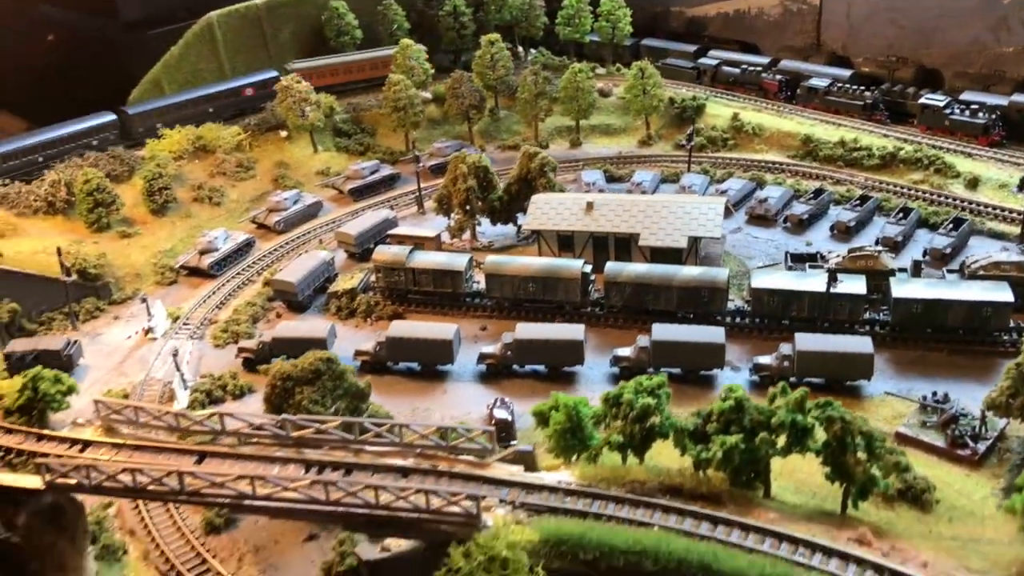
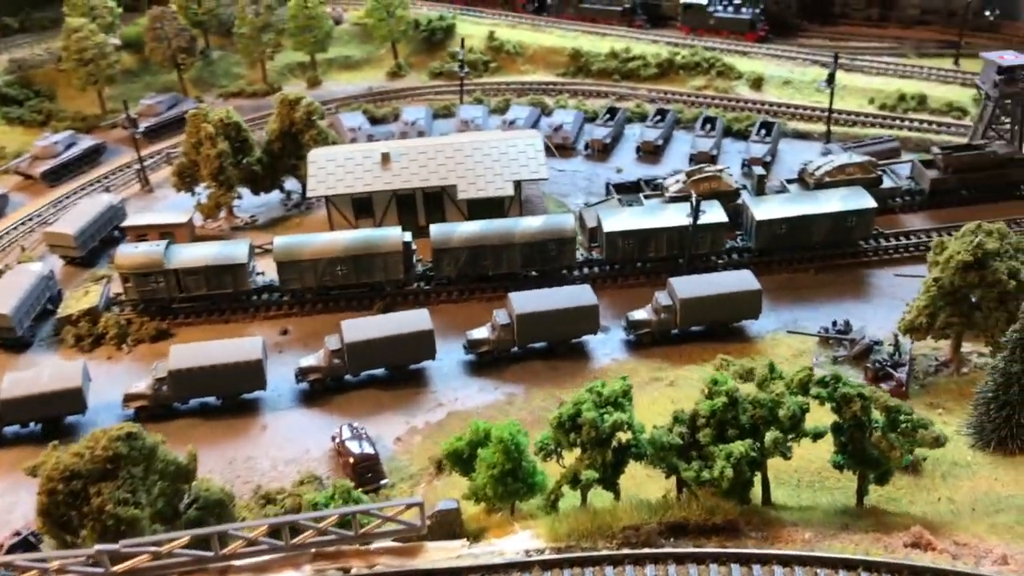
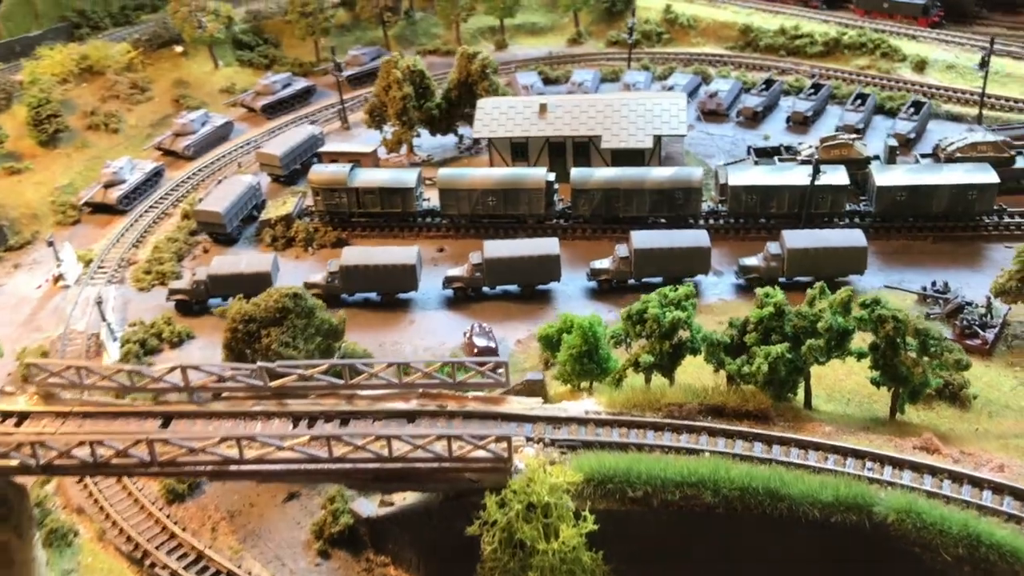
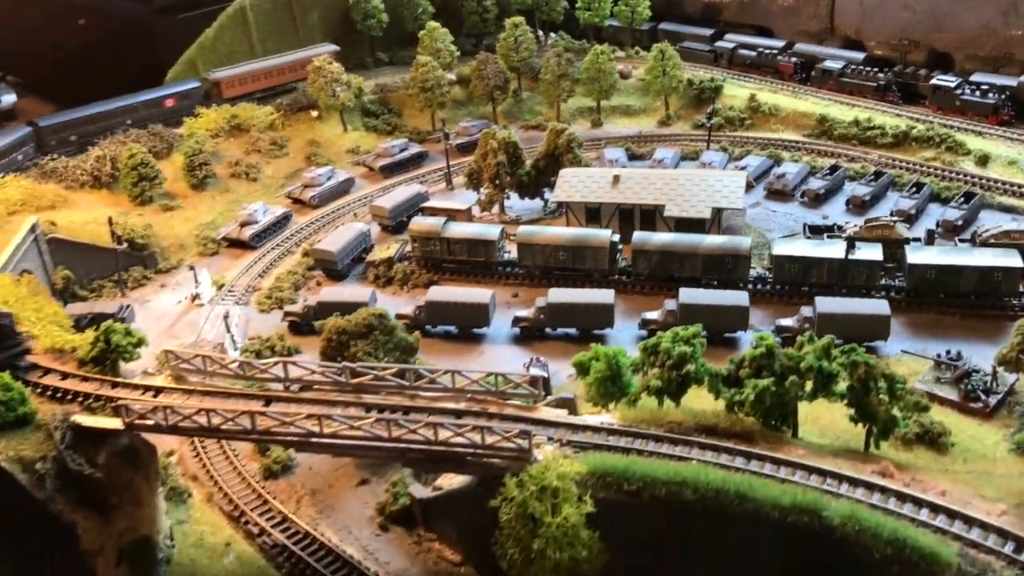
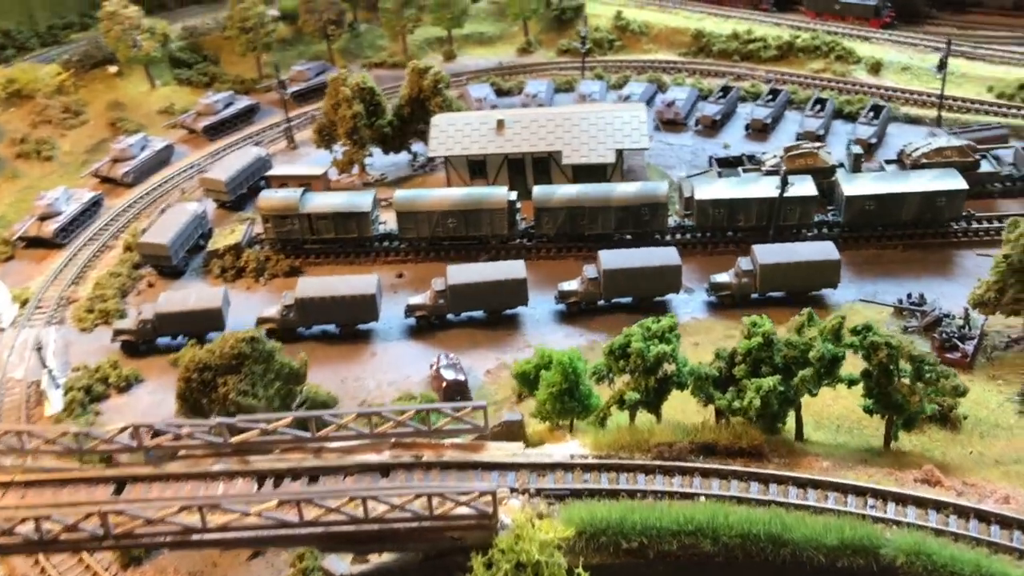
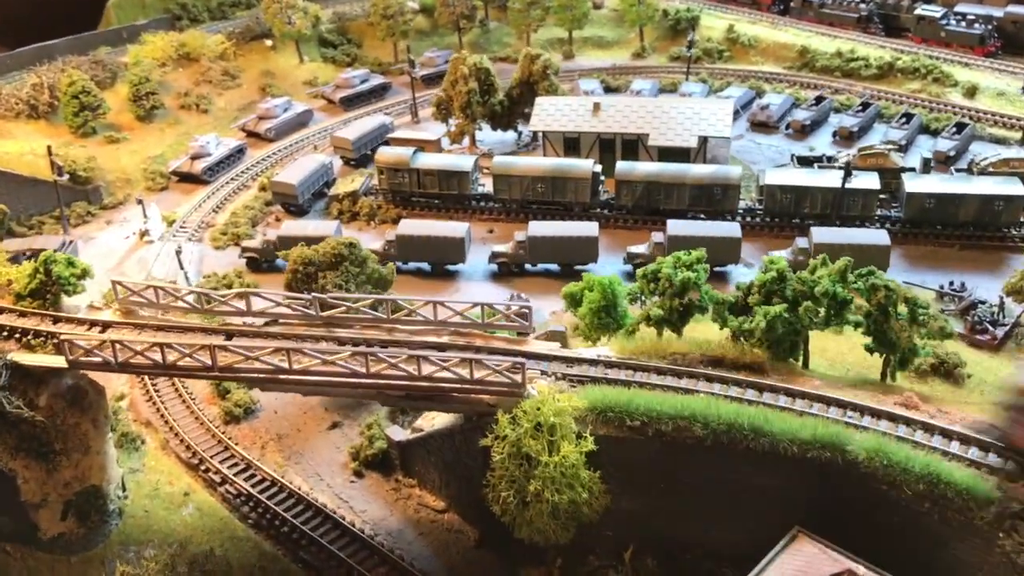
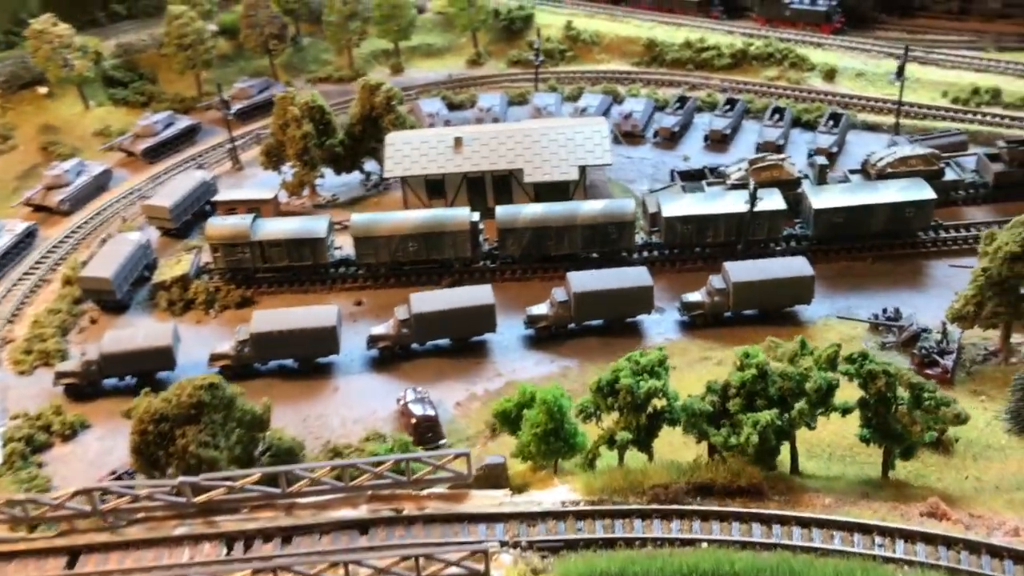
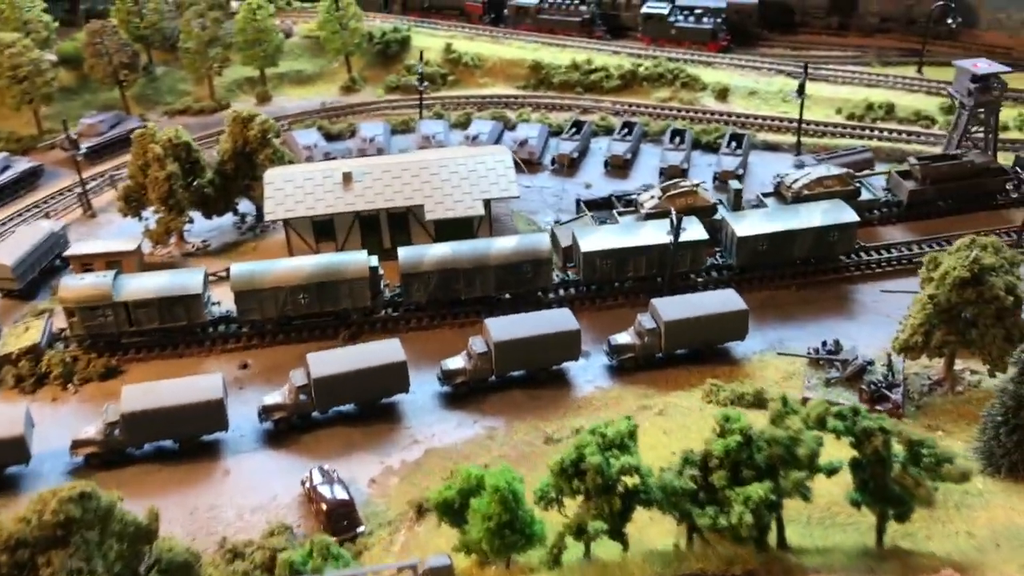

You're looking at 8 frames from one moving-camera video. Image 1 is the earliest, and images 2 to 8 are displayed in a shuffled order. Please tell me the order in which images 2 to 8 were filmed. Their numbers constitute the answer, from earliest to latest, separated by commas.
4, 6, 3, 5, 7, 2, 8
